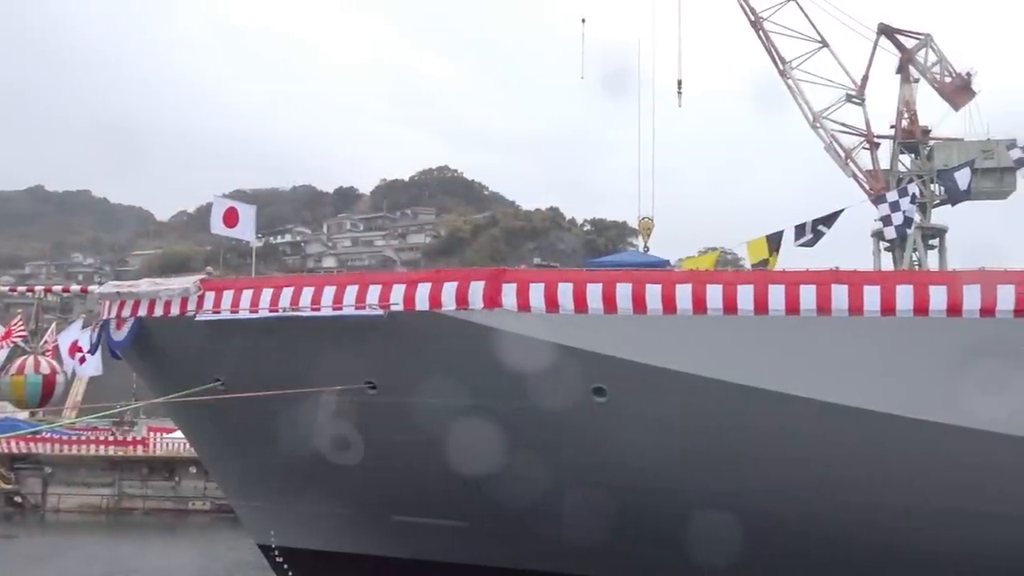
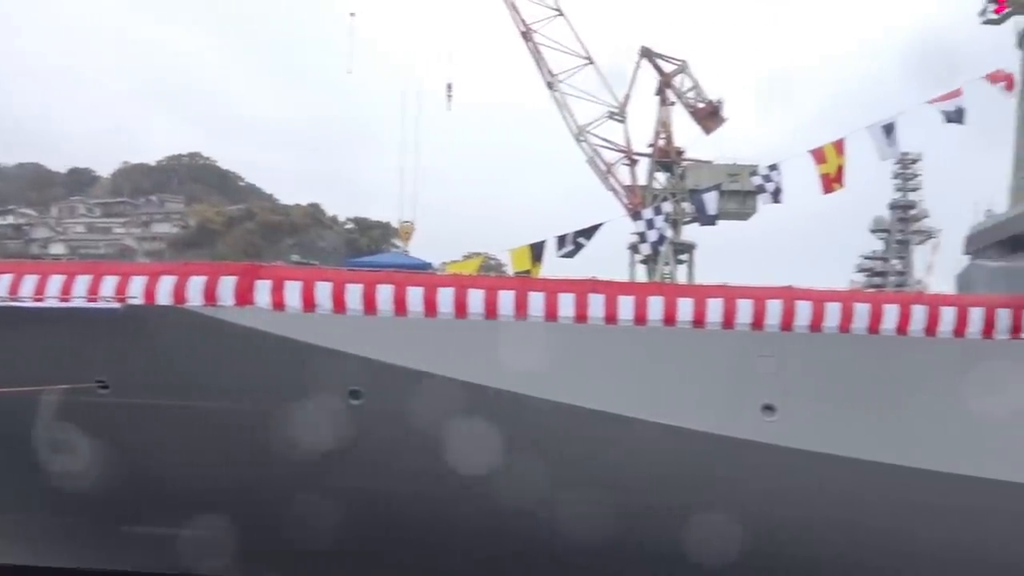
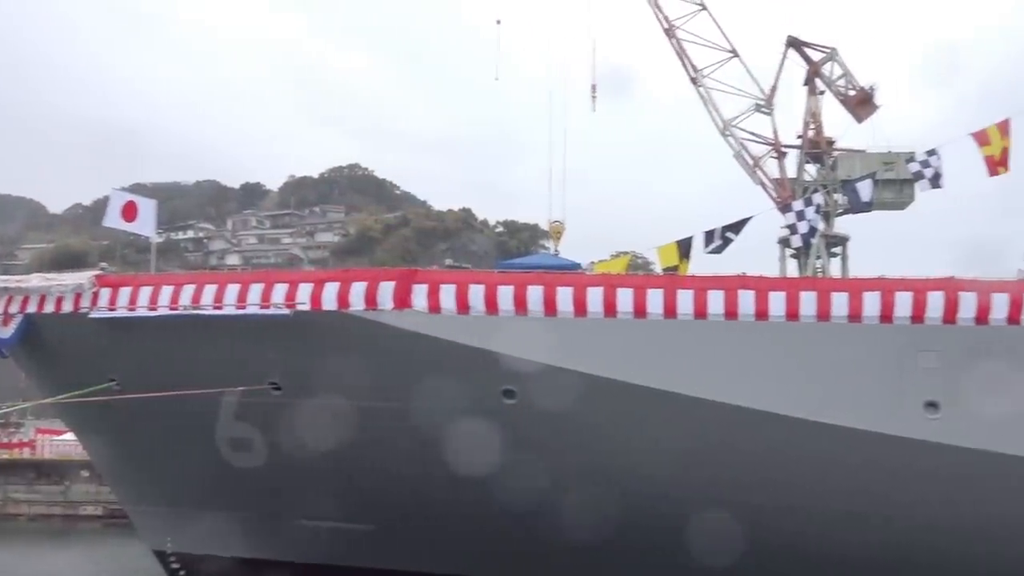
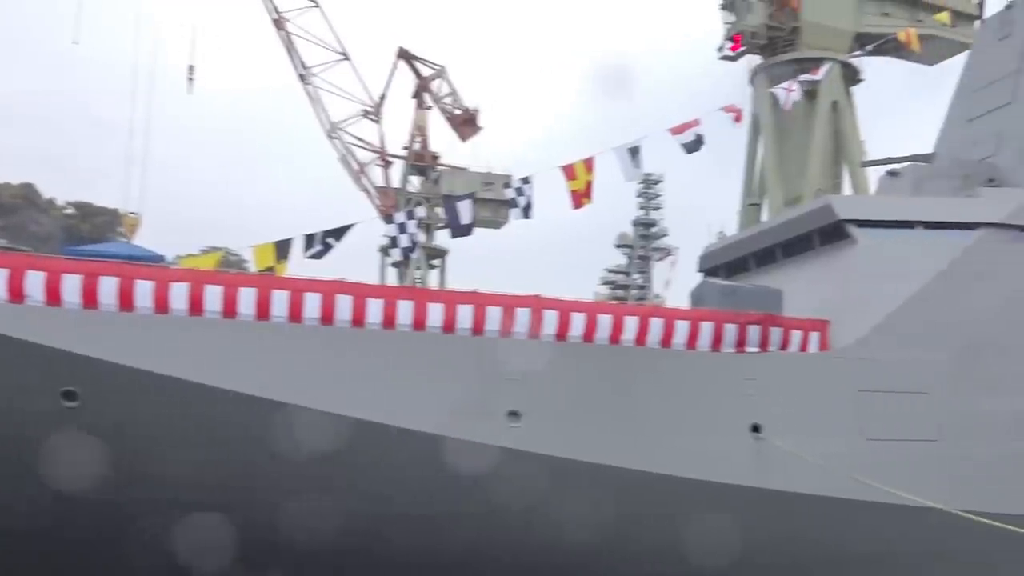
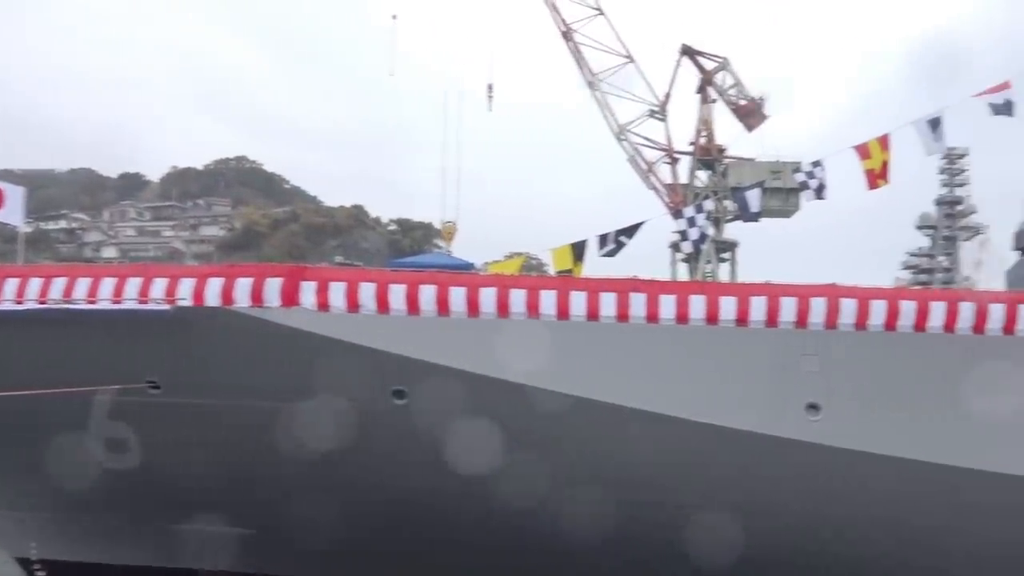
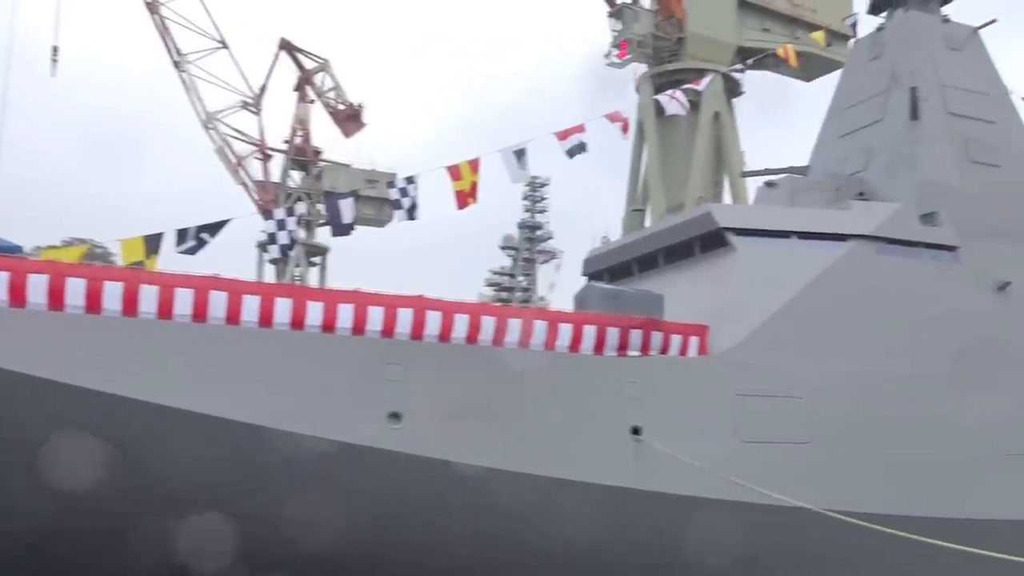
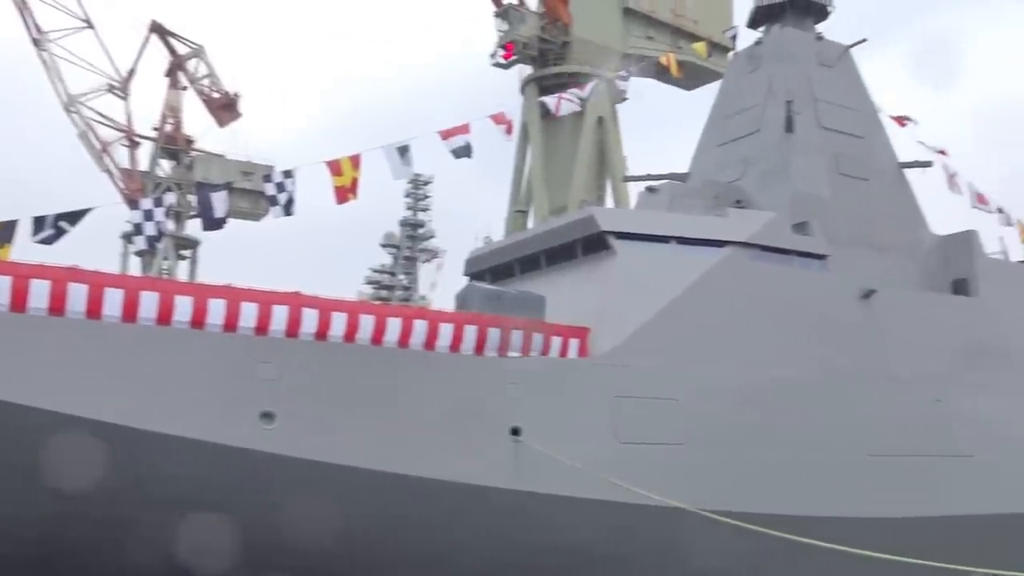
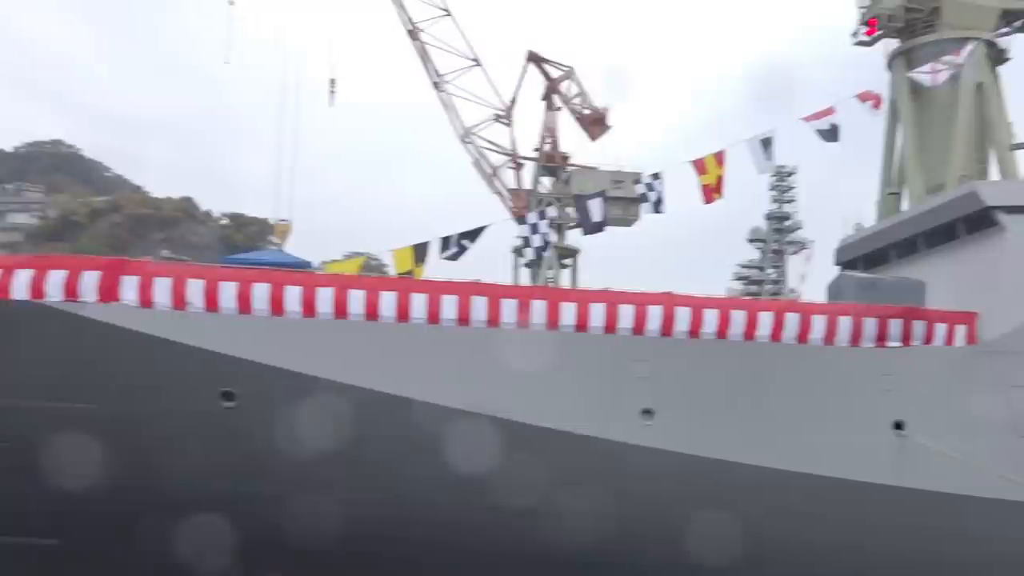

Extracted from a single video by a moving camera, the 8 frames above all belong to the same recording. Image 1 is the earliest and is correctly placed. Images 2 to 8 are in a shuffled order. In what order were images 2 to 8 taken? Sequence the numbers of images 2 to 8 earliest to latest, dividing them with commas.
3, 5, 2, 8, 4, 6, 7
